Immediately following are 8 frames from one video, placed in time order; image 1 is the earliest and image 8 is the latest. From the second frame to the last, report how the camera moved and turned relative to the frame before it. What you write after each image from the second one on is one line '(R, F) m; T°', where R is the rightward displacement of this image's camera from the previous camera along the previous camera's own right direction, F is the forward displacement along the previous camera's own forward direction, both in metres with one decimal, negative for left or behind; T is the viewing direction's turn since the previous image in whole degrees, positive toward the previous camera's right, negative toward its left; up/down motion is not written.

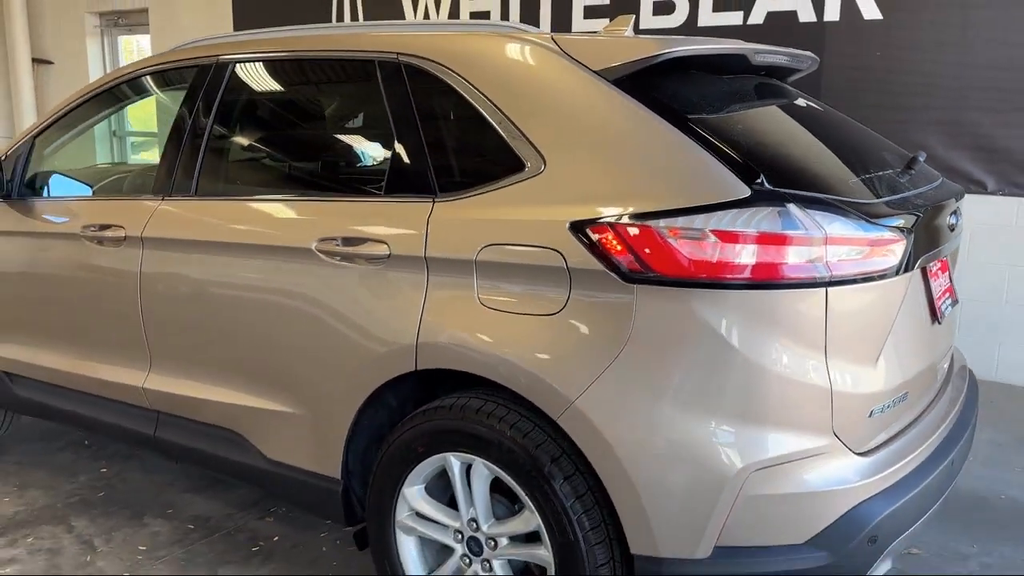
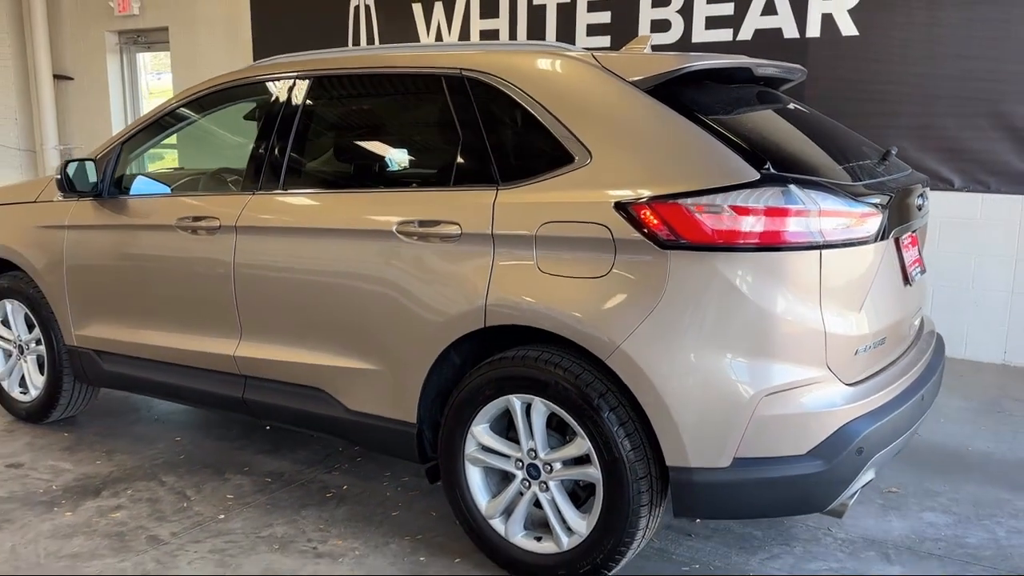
(-0.2, -0.5) m; +1°
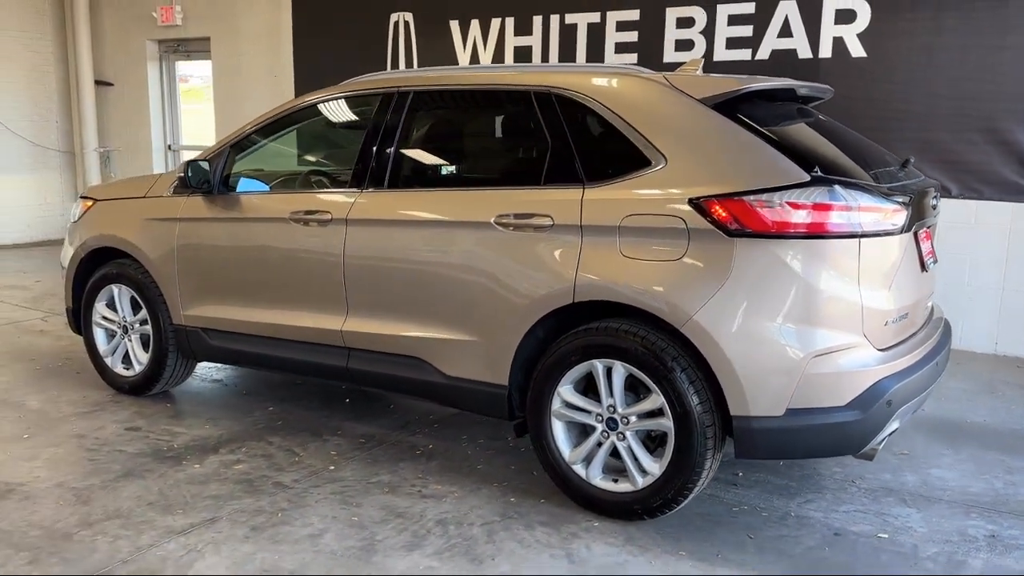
(-0.4, -0.5) m; +1°
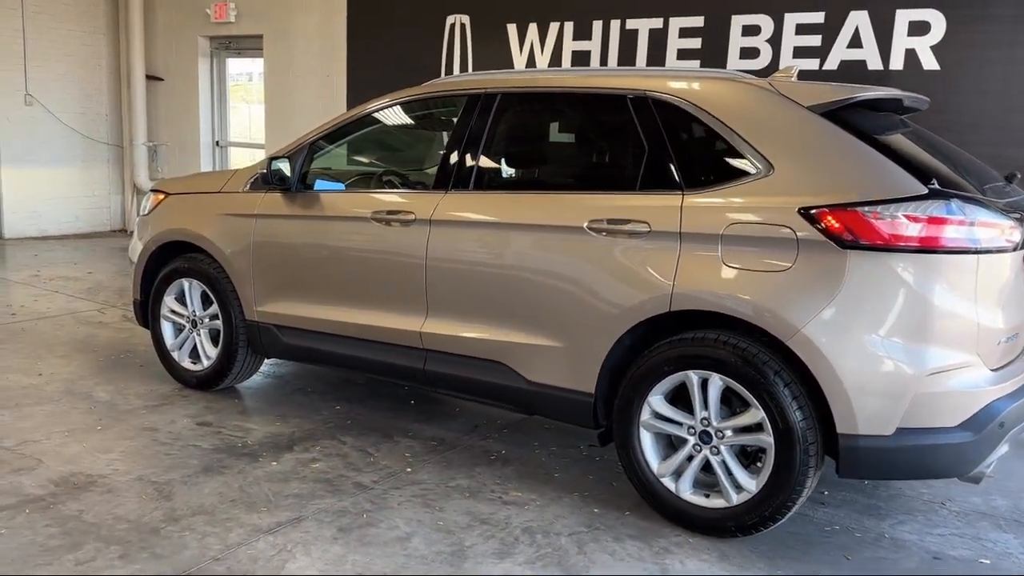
(-0.3, 0.0) m; -1°
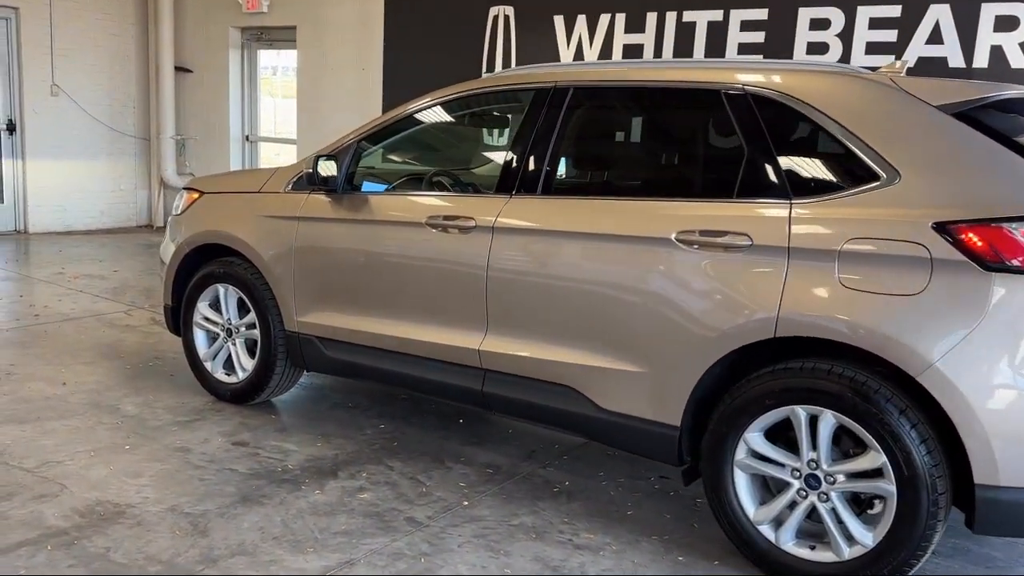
(-0.2, +0.4) m; -1°
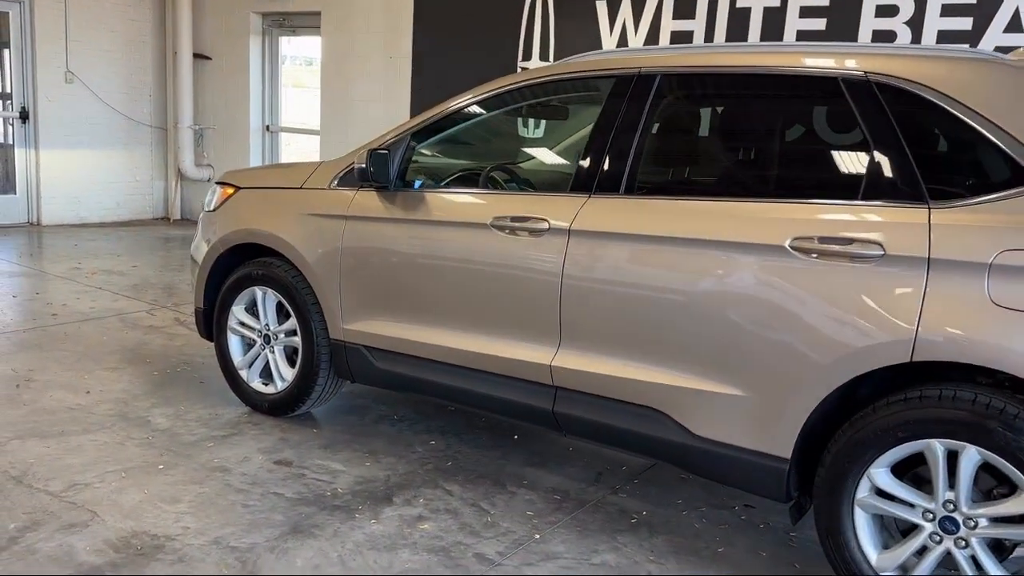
(-0.3, +0.3) m; 0°
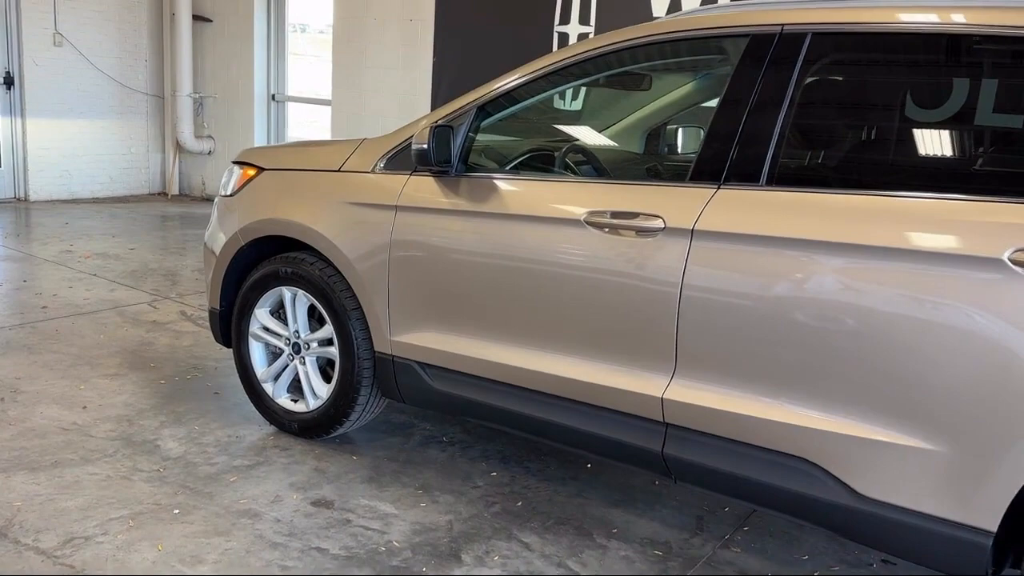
(-0.3, +0.6) m; +1°
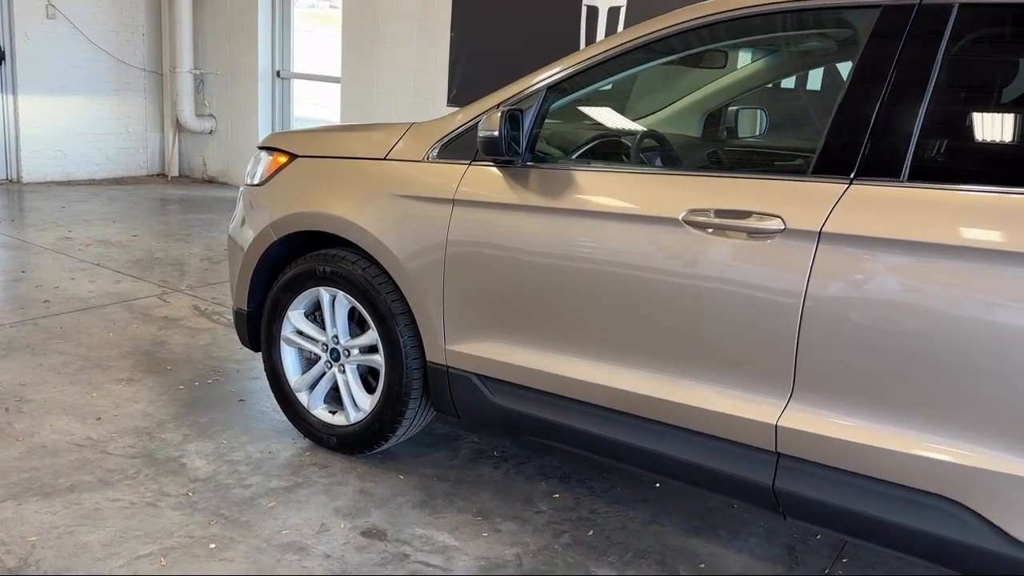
(-0.3, +0.3) m; +1°
